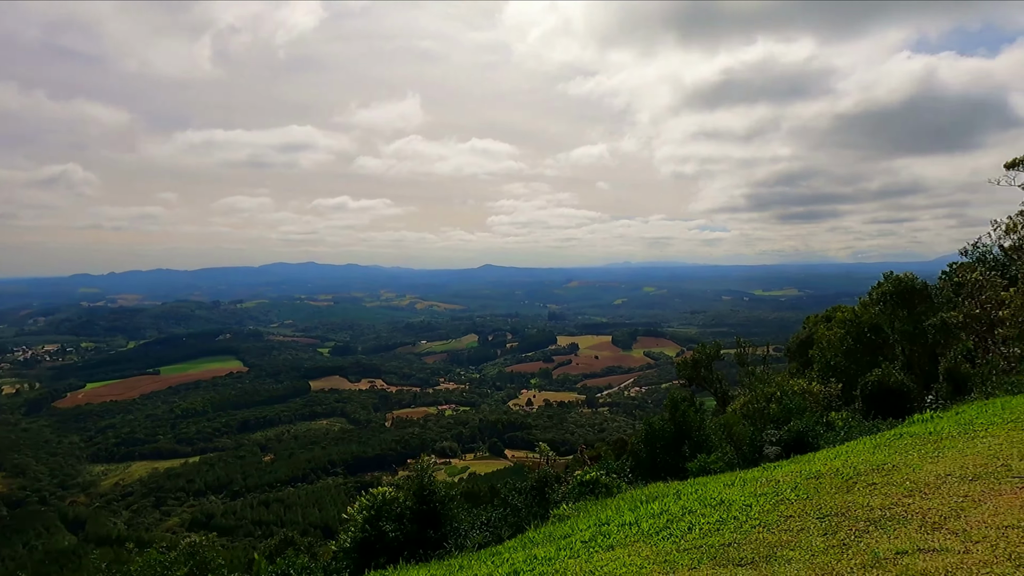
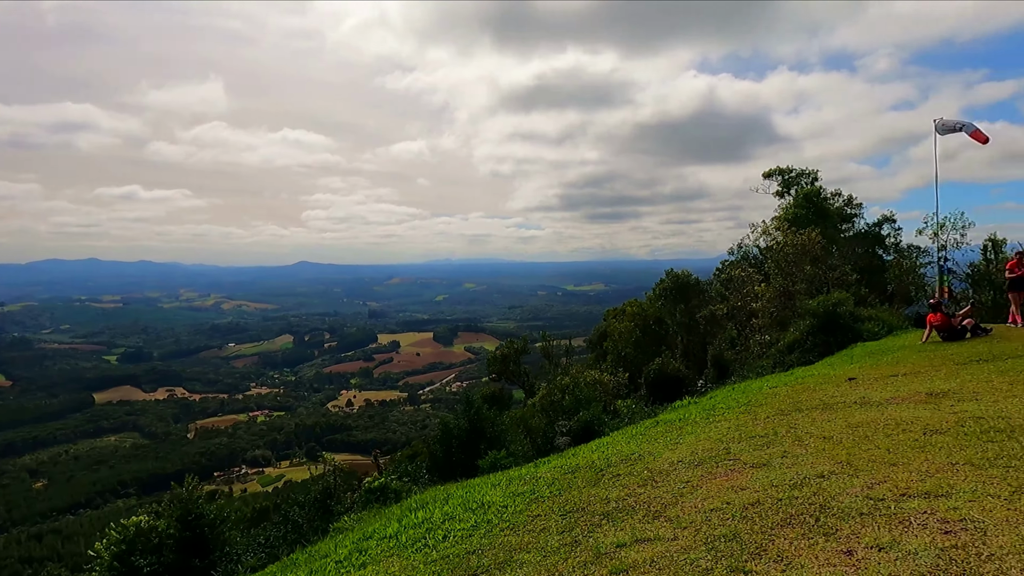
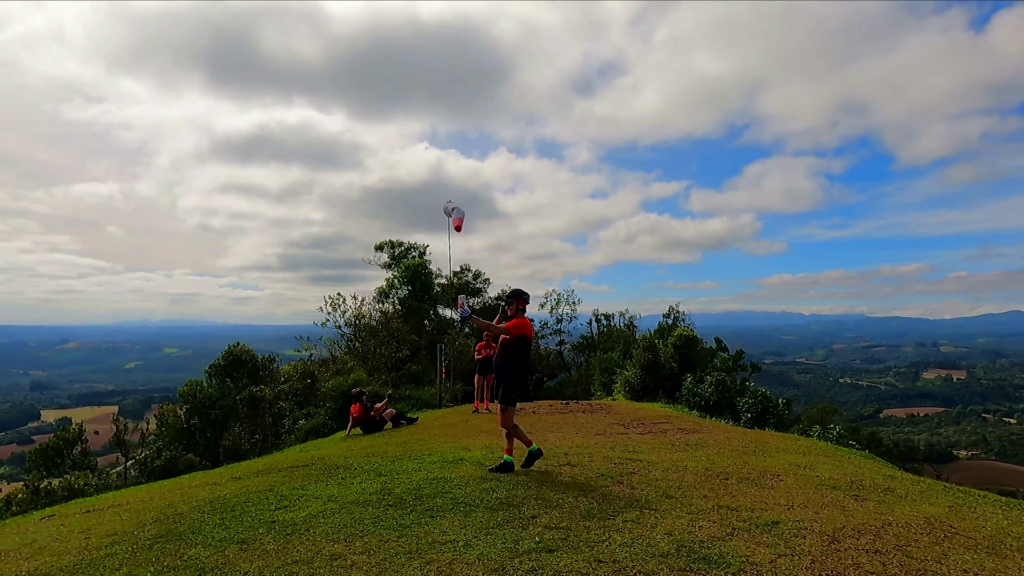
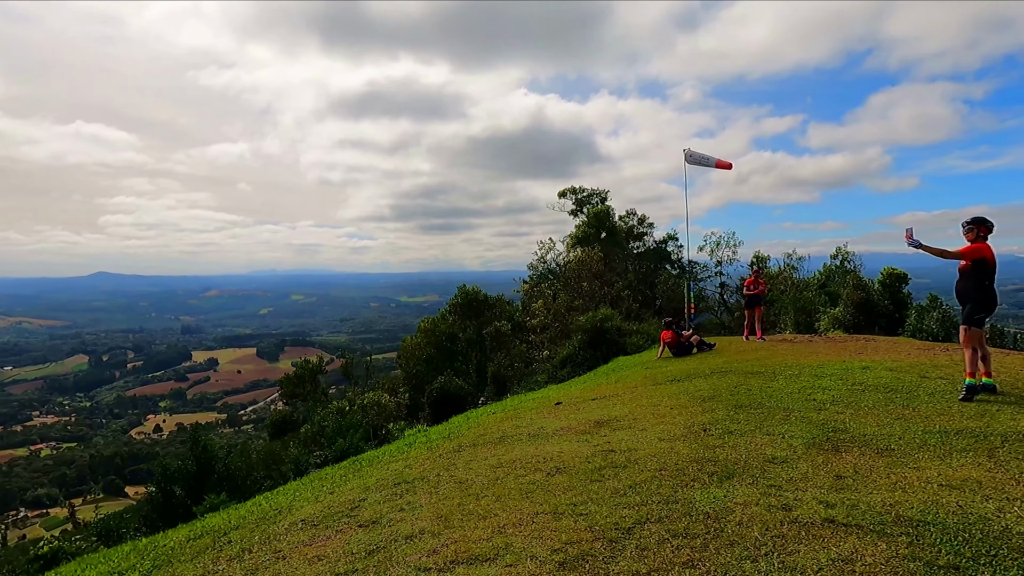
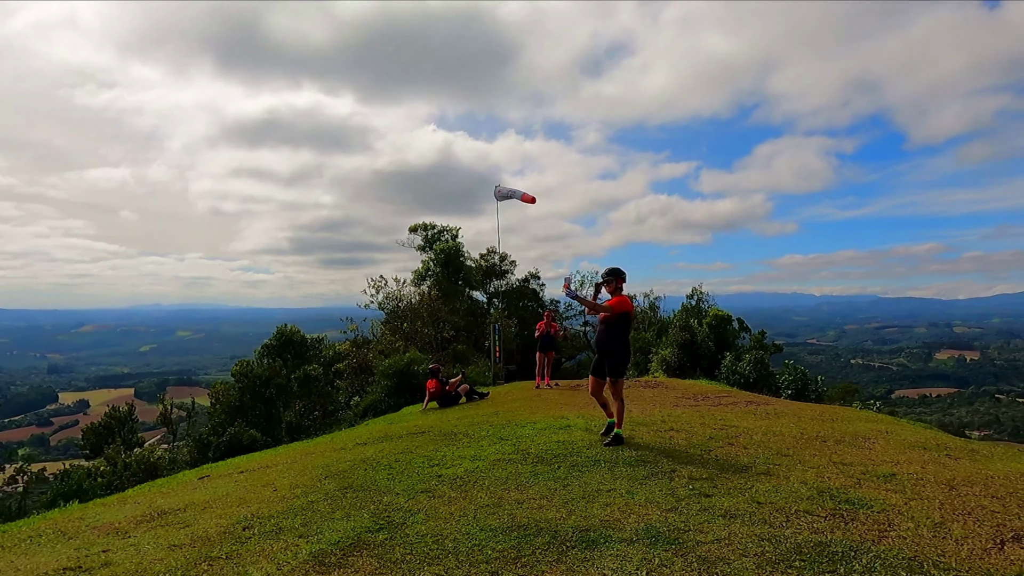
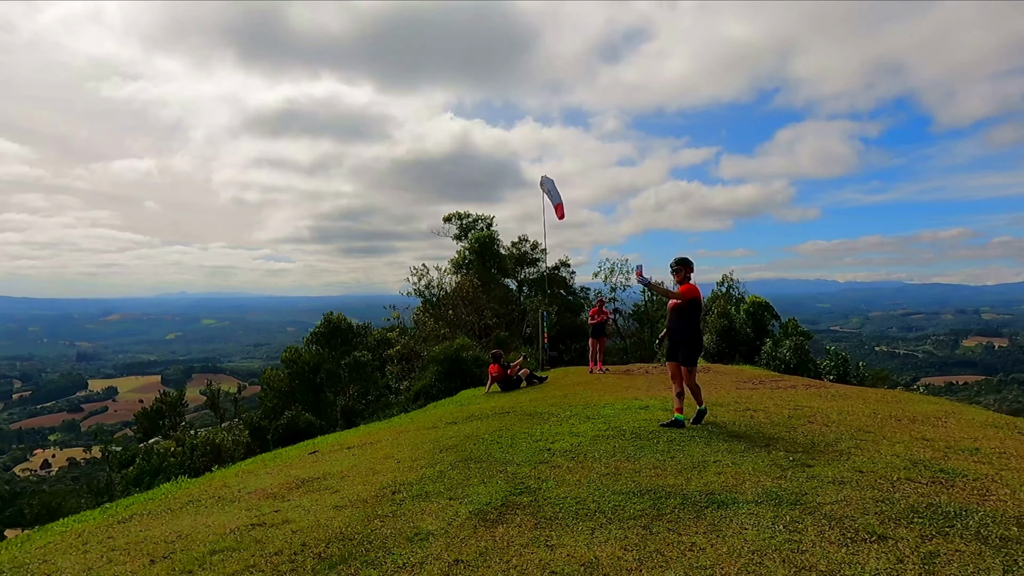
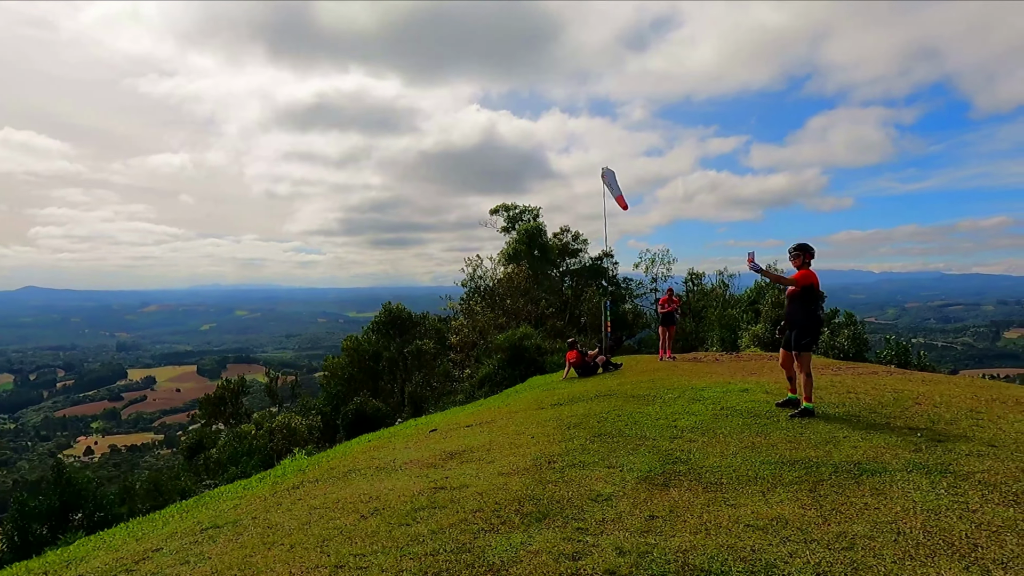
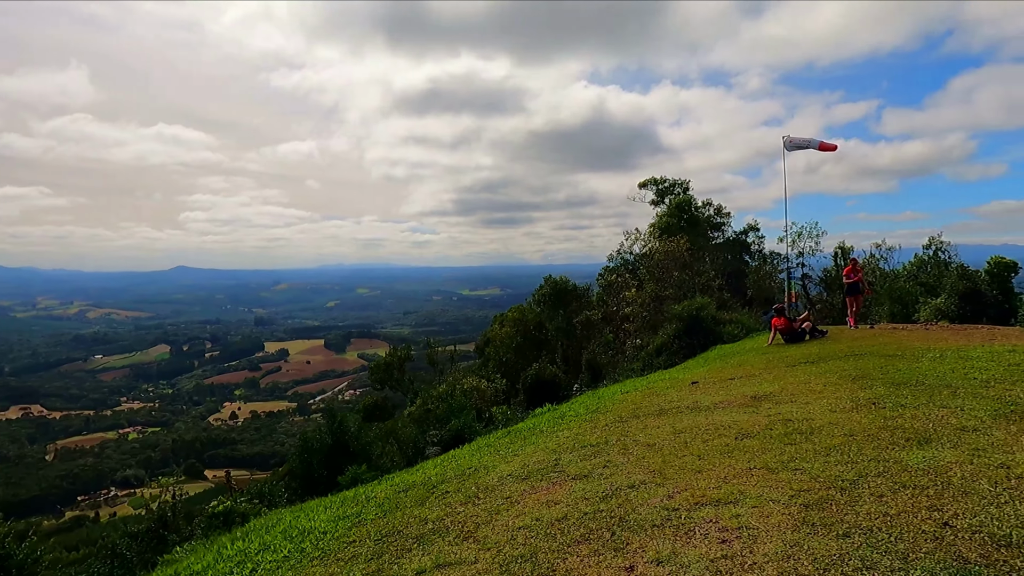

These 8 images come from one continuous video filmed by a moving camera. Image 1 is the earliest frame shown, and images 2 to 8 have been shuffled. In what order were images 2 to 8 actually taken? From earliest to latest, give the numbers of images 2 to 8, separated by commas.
2, 8, 4, 7, 6, 5, 3
